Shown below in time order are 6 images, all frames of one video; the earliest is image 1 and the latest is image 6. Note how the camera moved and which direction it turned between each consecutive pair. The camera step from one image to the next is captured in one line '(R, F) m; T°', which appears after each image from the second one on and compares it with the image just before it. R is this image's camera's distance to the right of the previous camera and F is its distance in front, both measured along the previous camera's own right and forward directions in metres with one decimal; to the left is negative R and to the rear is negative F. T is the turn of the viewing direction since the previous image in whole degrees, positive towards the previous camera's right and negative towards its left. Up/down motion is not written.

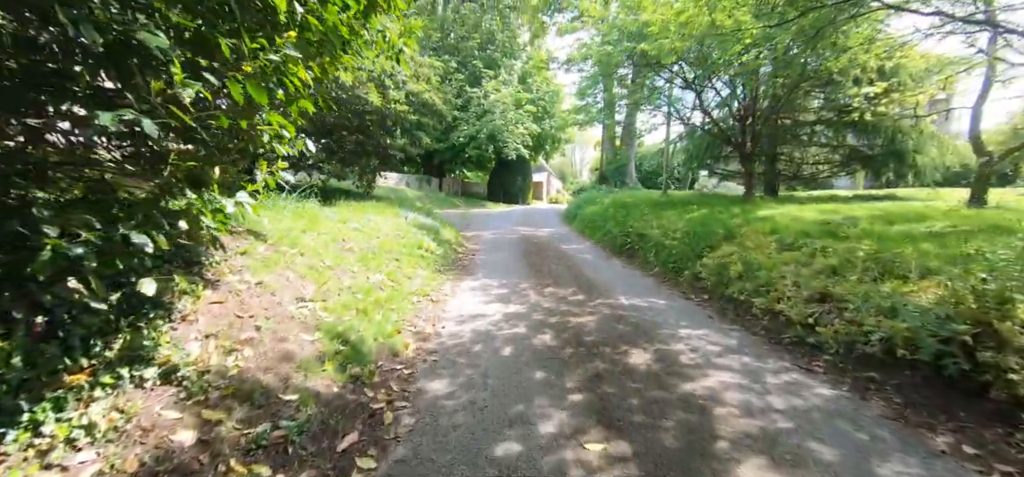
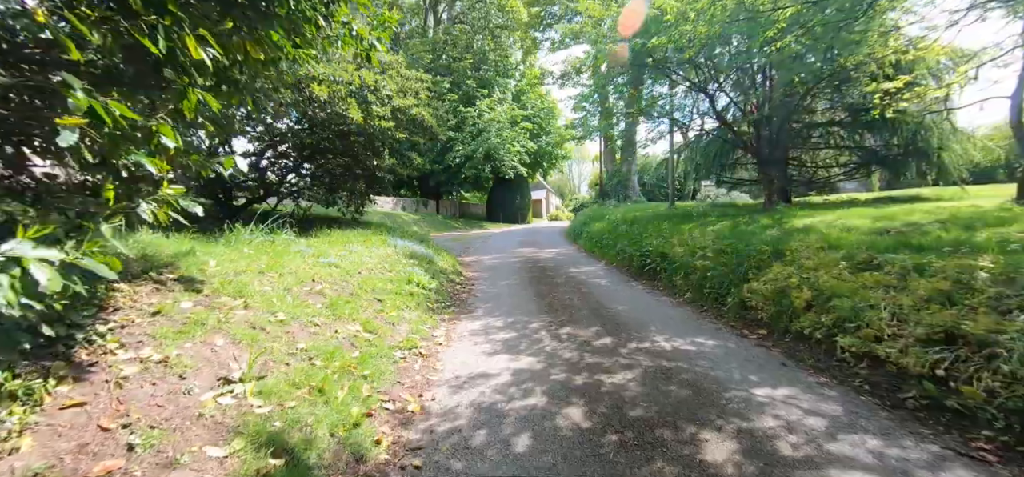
(-0.1, +1.2) m; 0°
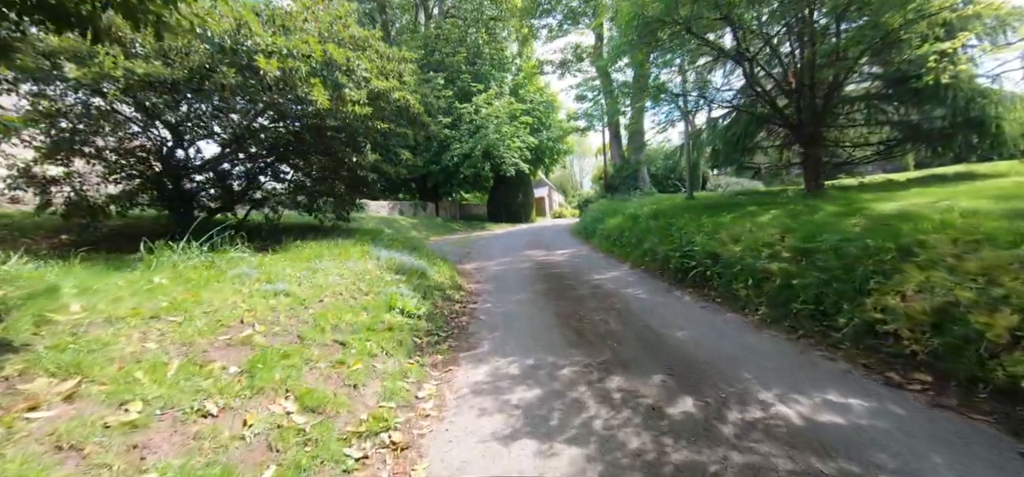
(-0.1, +1.8) m; 0°
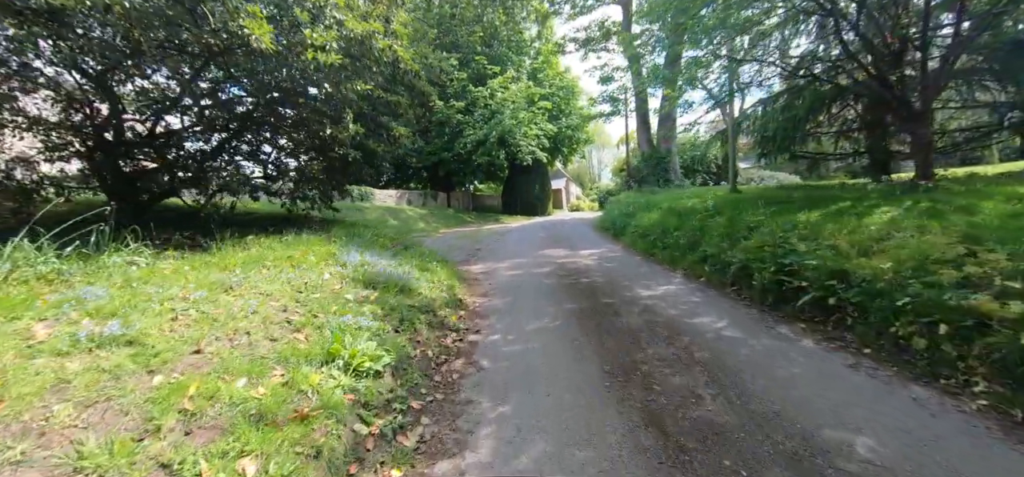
(-0.1, +2.2) m; -2°
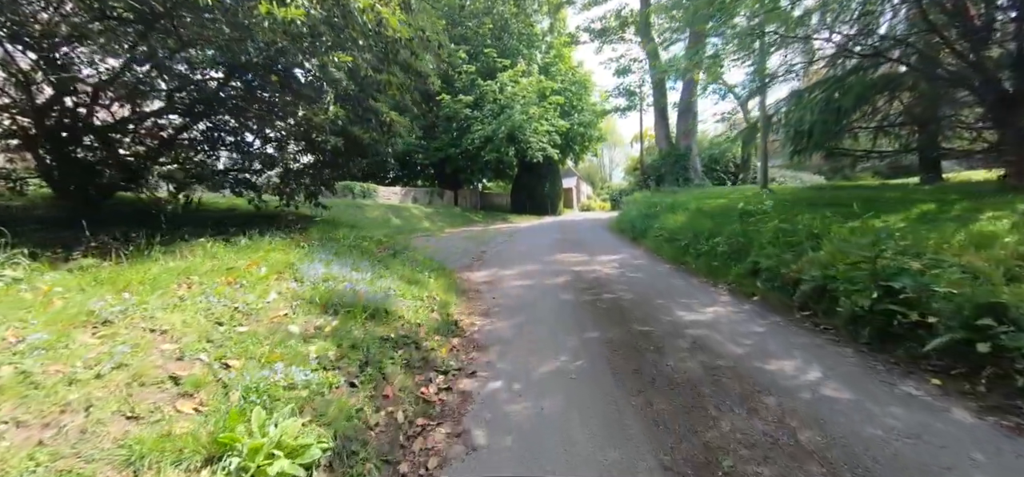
(0.0, +1.3) m; -1°
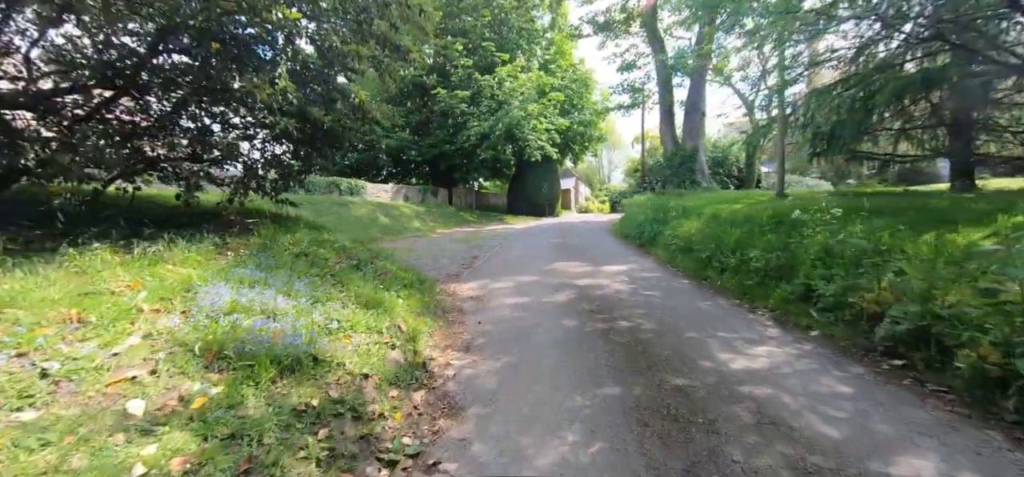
(+0.1, +1.2) m; 0°
